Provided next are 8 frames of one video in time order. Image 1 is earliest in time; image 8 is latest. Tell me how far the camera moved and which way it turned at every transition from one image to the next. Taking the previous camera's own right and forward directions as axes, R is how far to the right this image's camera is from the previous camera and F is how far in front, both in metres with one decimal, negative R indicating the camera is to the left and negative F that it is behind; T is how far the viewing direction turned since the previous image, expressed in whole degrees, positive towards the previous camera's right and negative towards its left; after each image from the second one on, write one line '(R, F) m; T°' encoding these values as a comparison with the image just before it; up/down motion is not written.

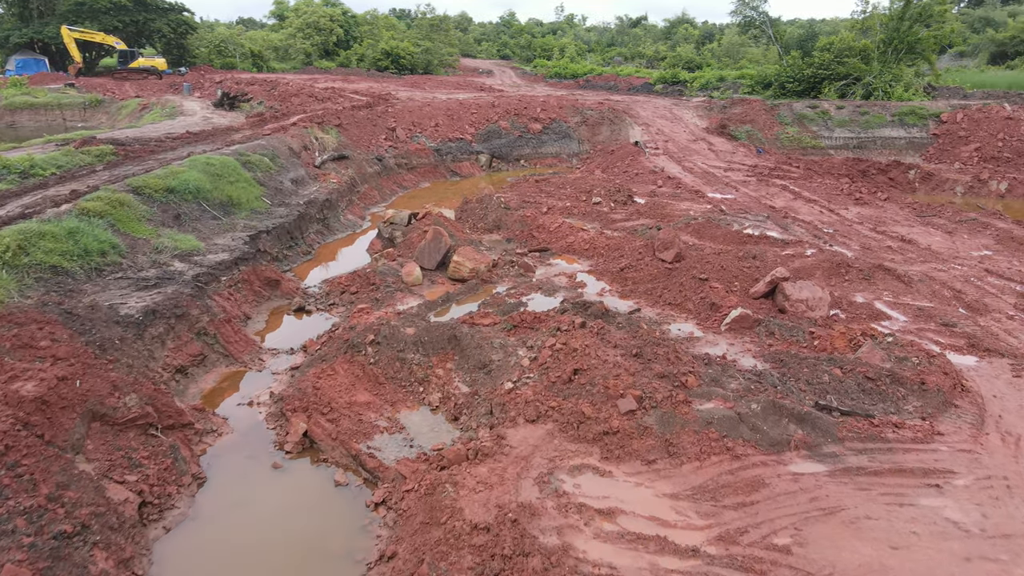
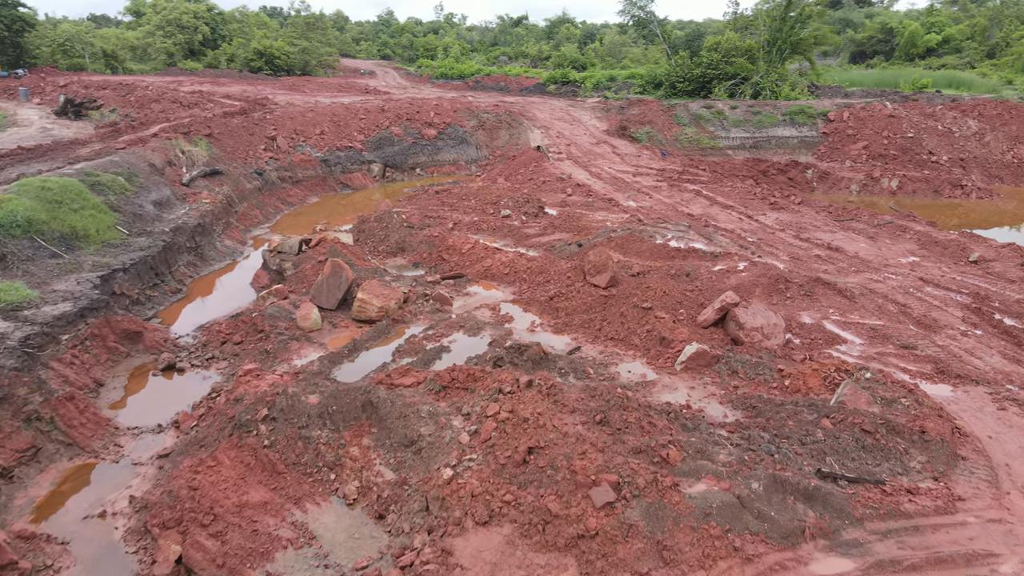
(-0.3, +1.2) m; +9°
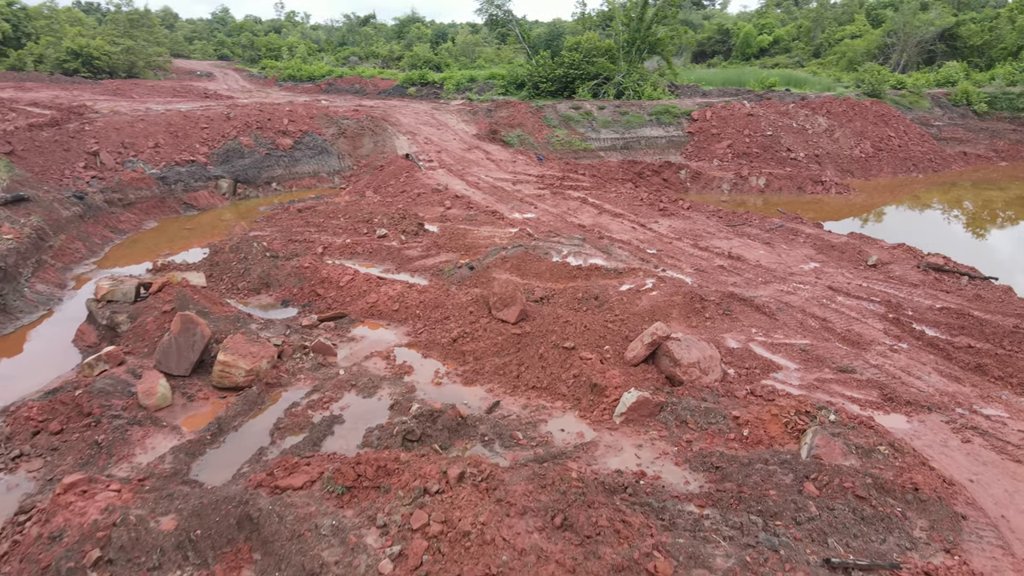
(-0.3, +1.1) m; +11°
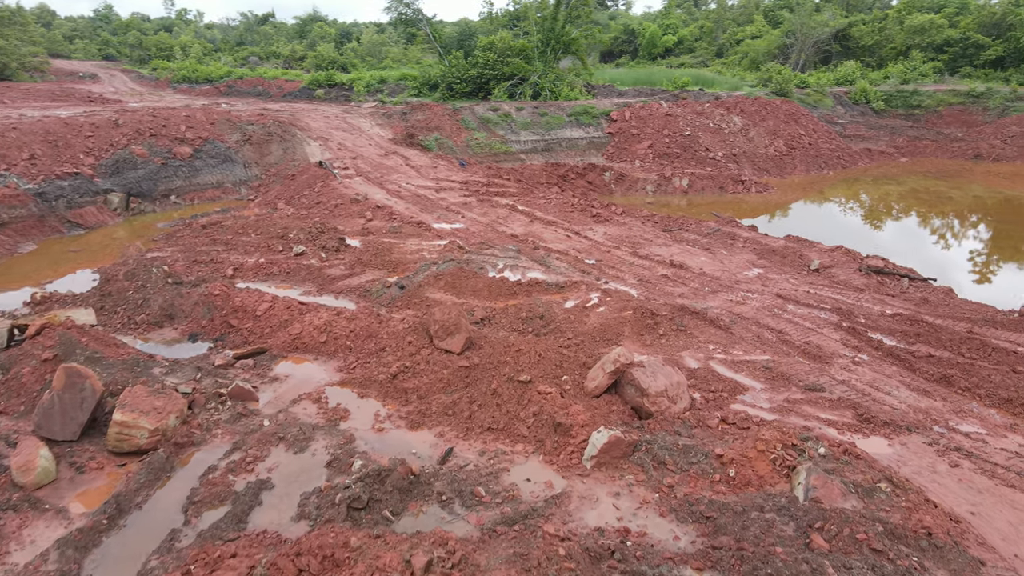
(-0.3, +0.7) m; +7°
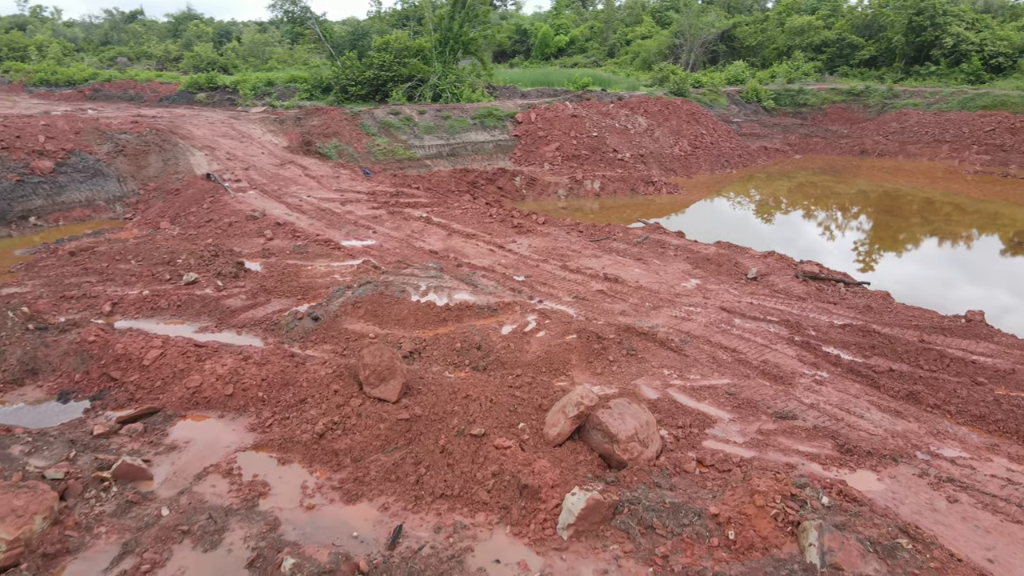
(-0.3, +0.8) m; +8°
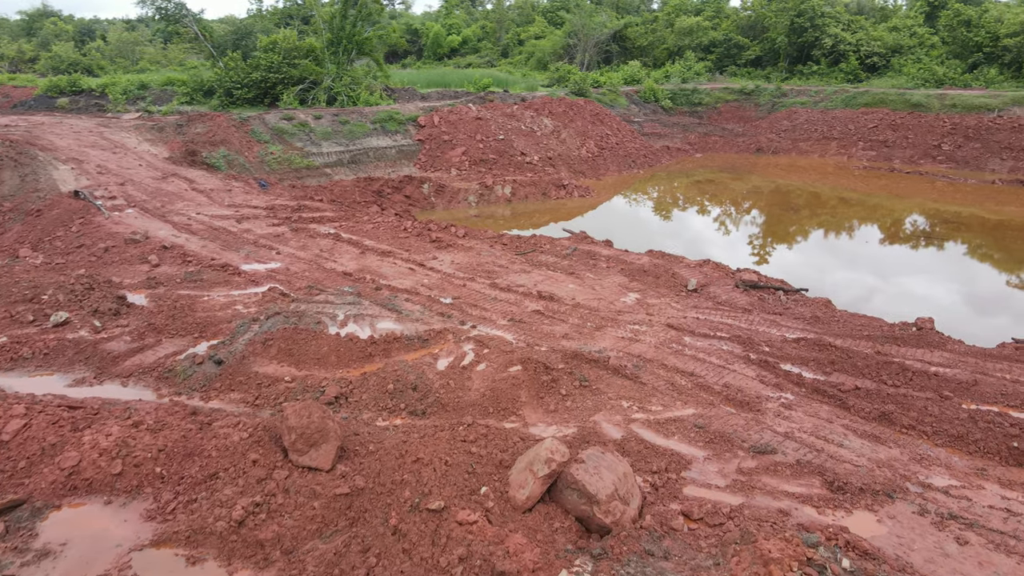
(-0.3, +0.8) m; +8°
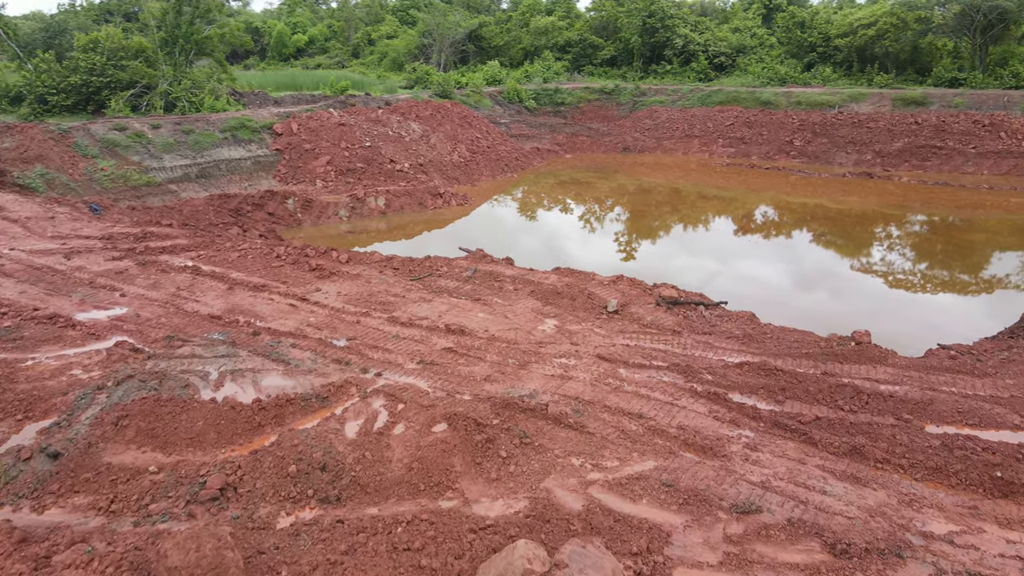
(-0.4, +1.0) m; +11°
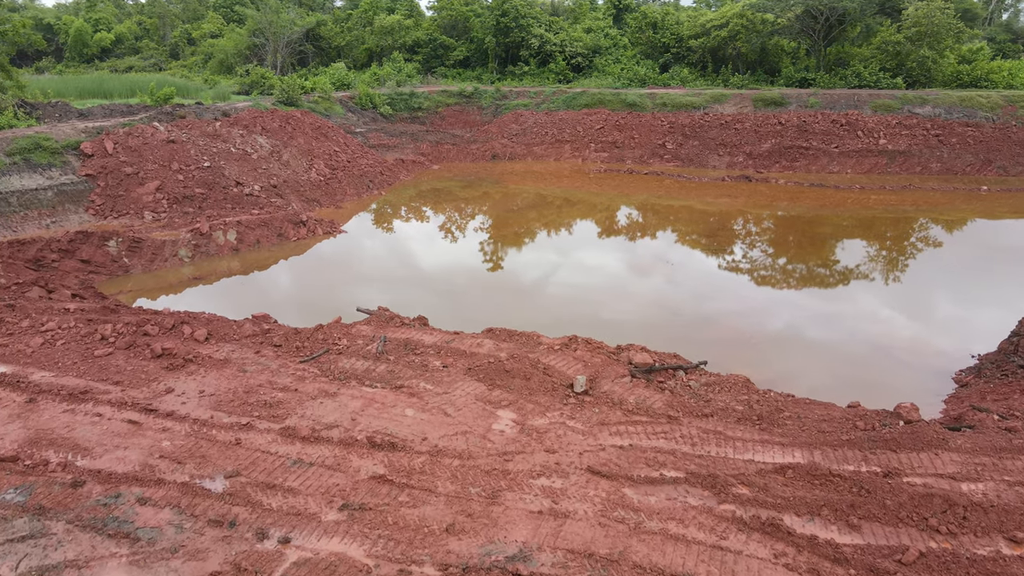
(-0.7, +2.0) m; +12°
